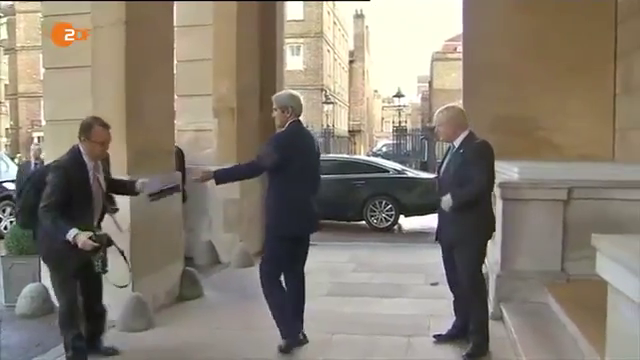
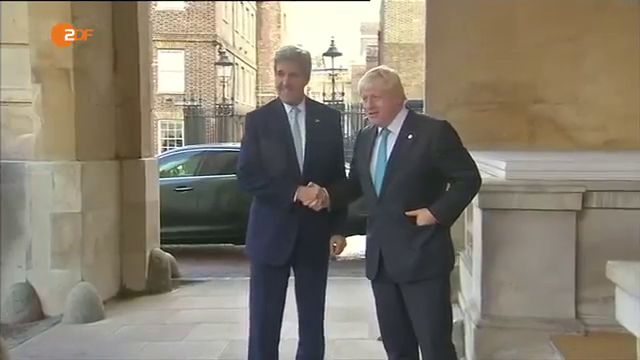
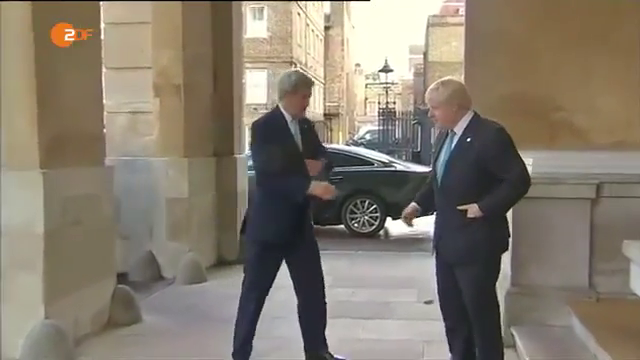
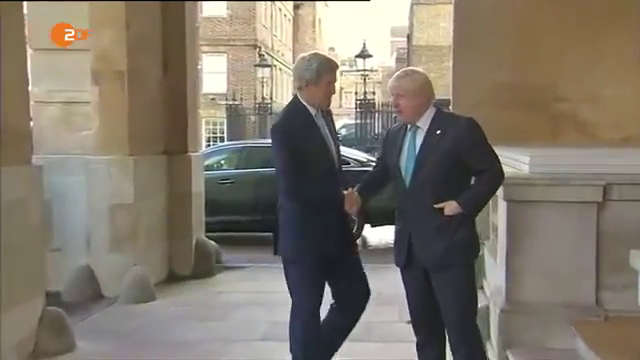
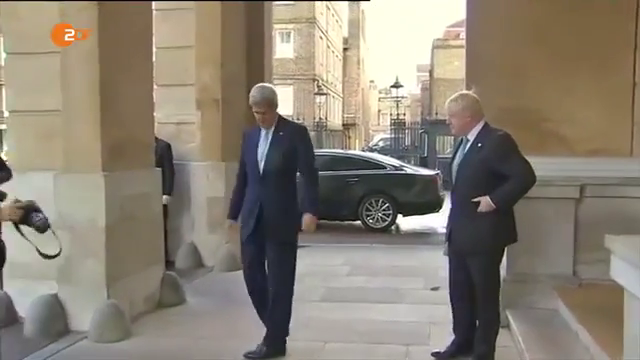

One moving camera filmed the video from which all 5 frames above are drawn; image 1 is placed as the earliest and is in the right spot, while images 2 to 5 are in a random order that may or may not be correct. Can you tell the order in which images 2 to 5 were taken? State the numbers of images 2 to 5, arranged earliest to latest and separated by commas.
5, 3, 4, 2
